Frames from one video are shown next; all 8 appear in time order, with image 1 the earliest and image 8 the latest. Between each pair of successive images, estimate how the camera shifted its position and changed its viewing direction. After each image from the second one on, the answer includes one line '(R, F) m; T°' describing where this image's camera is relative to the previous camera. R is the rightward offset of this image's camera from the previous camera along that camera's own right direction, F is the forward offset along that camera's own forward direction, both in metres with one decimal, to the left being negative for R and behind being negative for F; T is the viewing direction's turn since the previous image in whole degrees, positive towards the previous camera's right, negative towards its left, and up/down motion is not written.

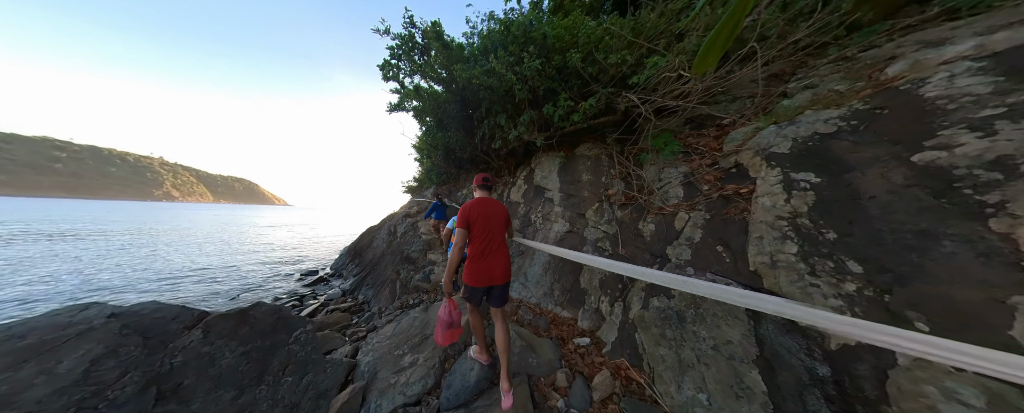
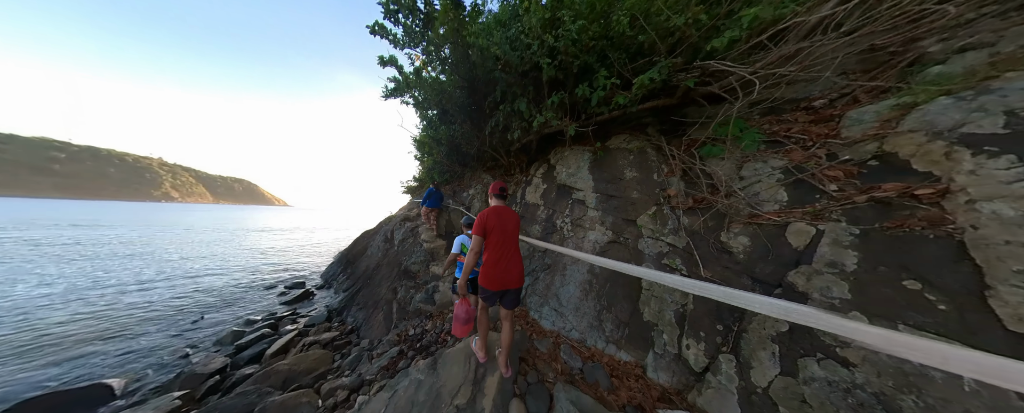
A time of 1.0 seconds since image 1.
(-0.6, +0.9) m; +1°
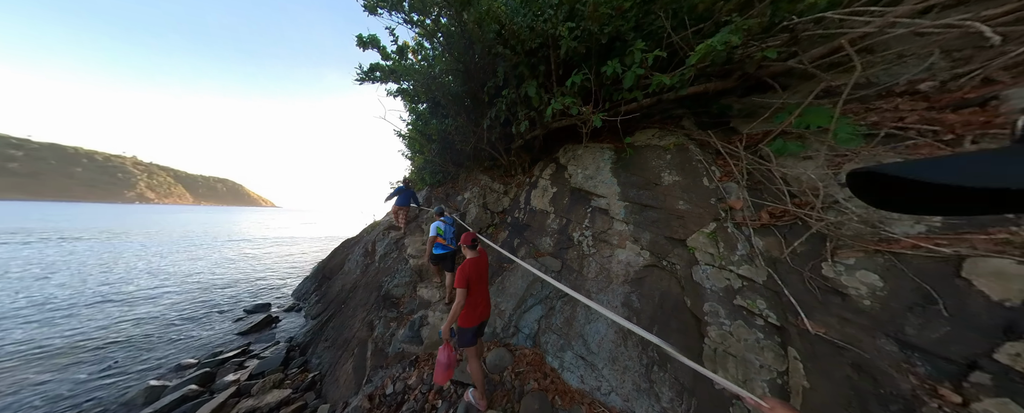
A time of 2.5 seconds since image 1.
(-0.2, +0.9) m; +2°
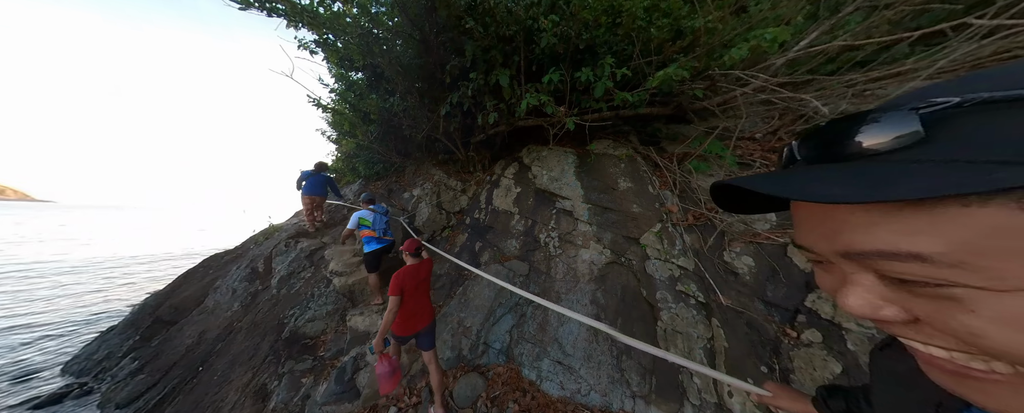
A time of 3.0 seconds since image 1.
(-0.6, +0.4) m; +19°
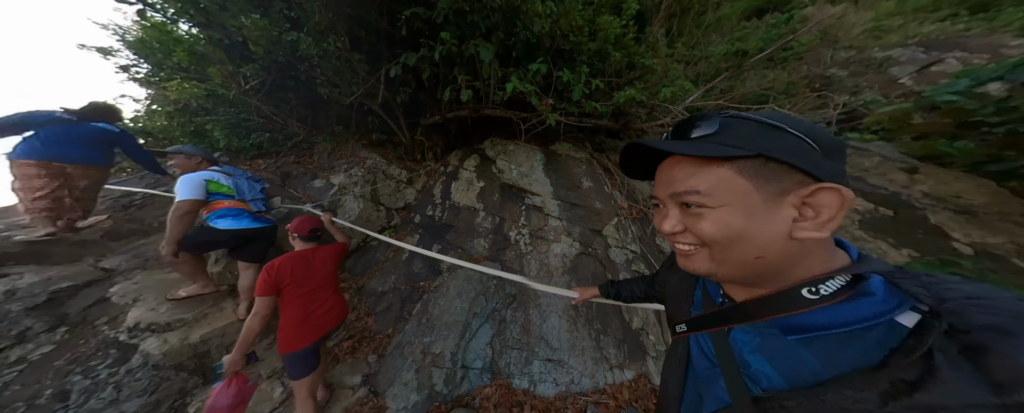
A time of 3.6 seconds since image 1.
(-0.9, +0.5) m; +24°
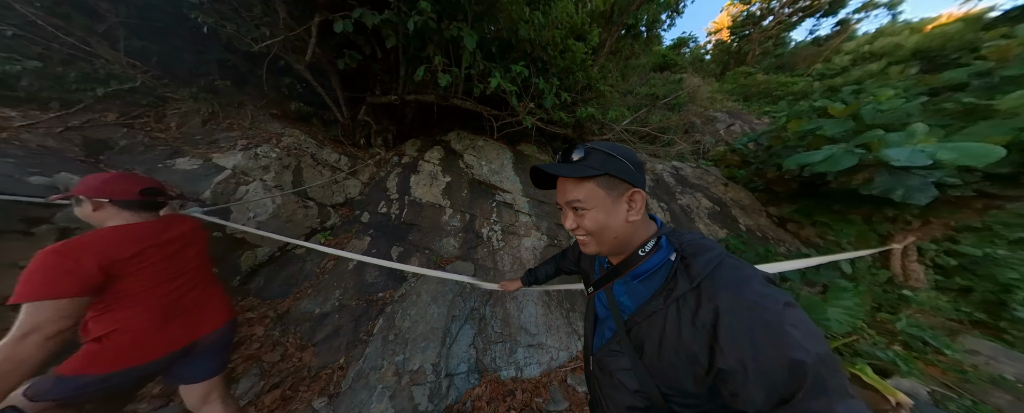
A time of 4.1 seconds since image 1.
(-0.7, +0.1) m; +21°
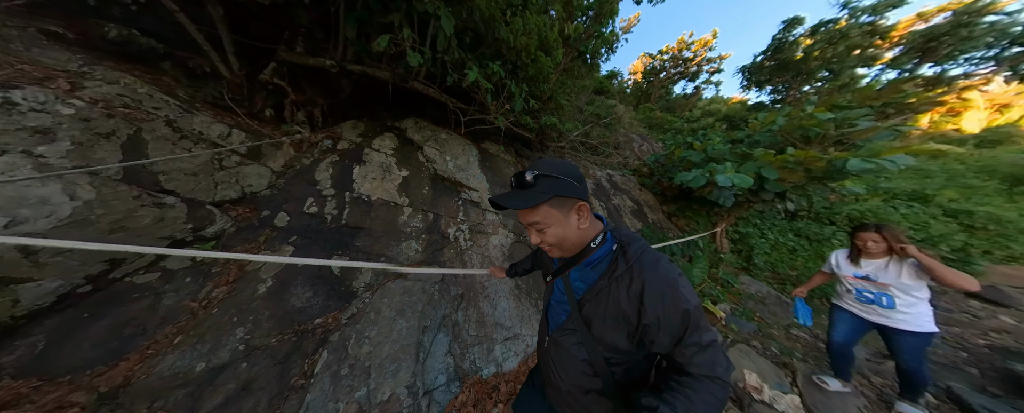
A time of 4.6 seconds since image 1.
(-0.6, +0.1) m; +20°
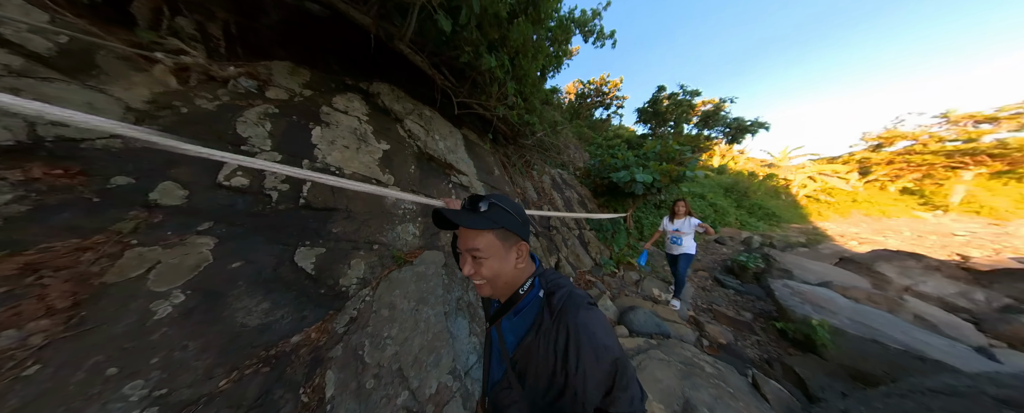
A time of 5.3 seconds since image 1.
(-1.3, +0.1) m; +25°
